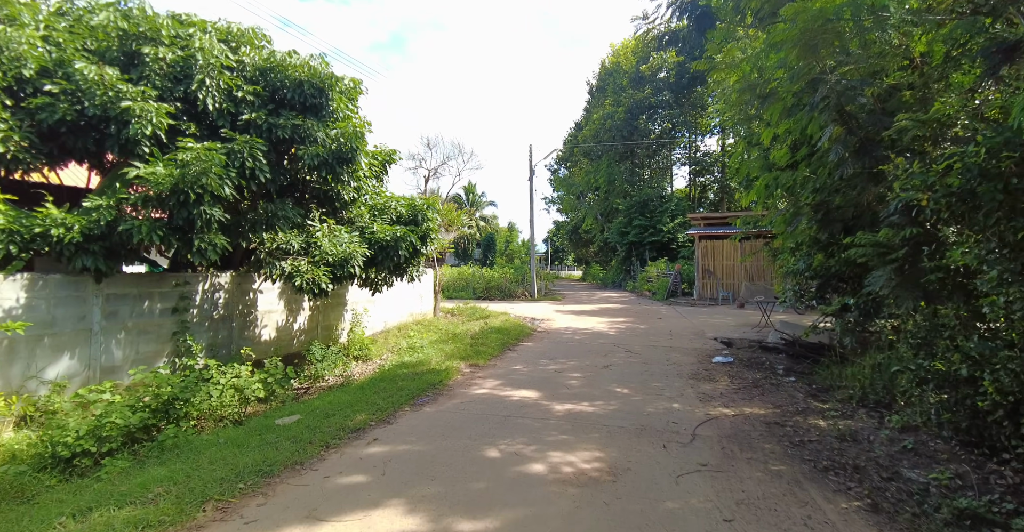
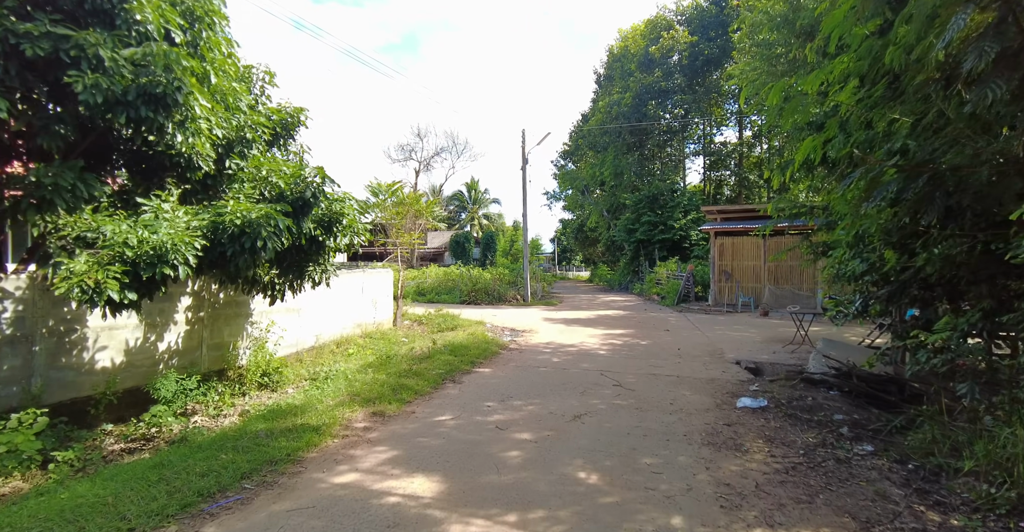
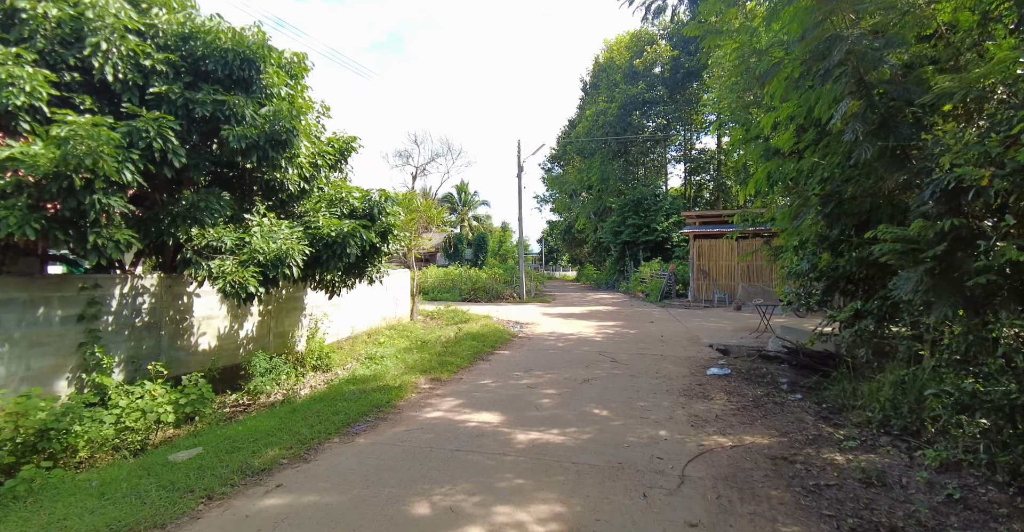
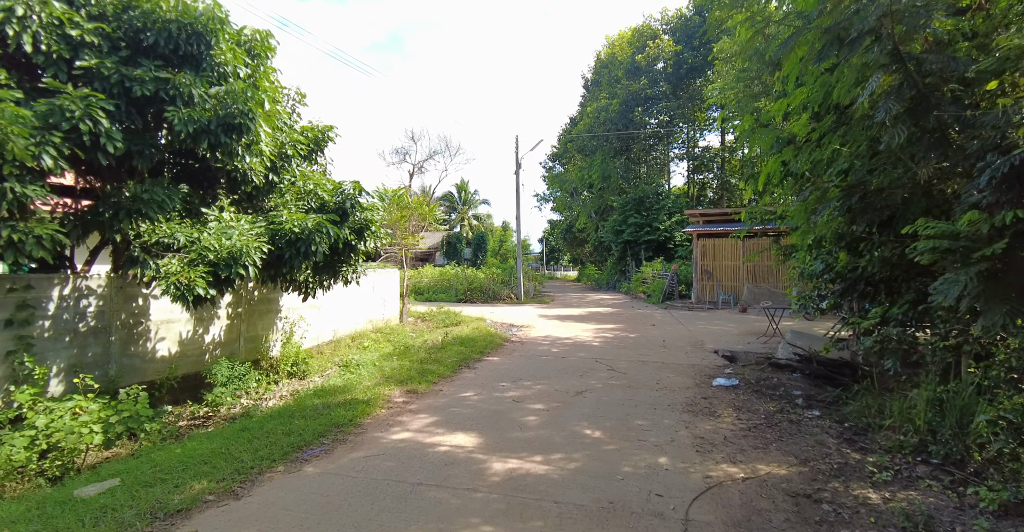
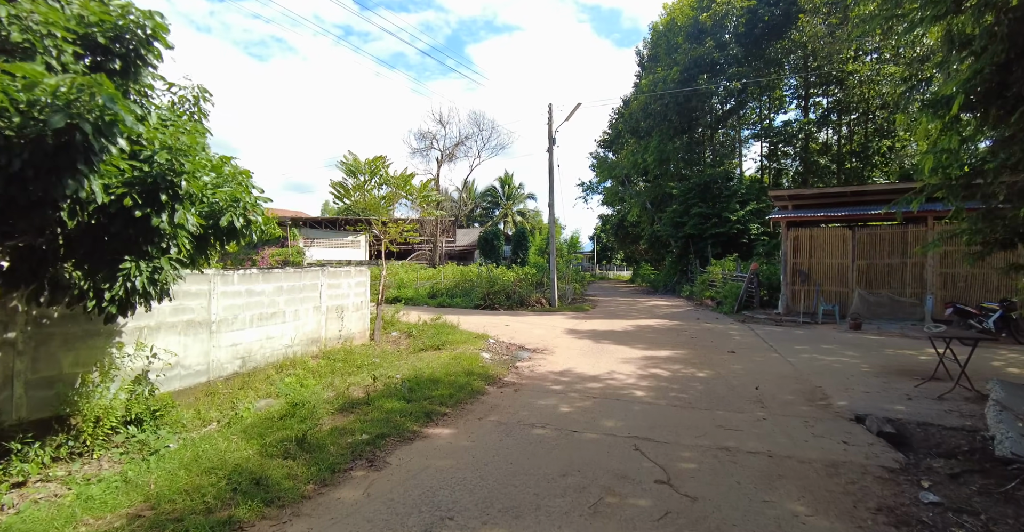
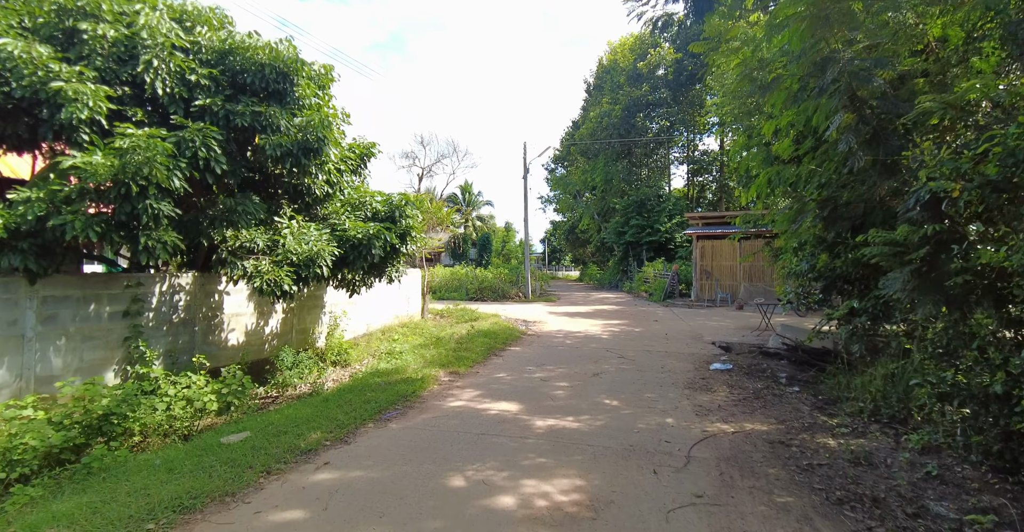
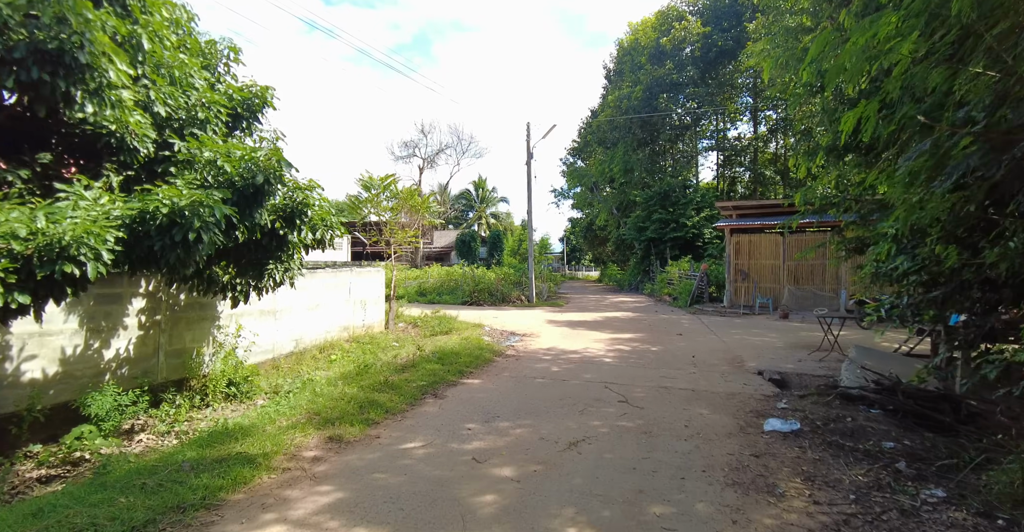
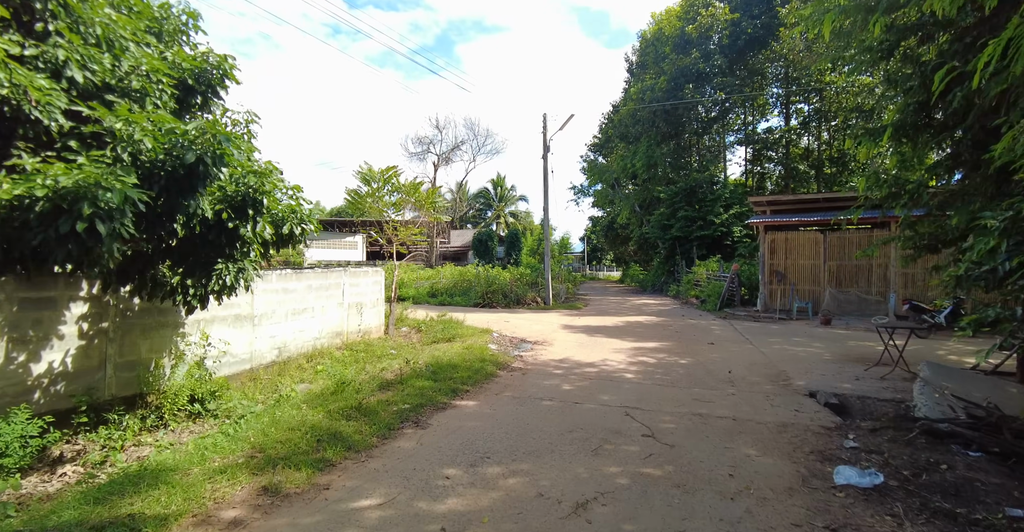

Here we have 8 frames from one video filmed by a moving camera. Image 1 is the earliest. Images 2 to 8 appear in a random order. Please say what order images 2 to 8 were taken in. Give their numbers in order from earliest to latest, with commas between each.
6, 3, 4, 2, 7, 8, 5
